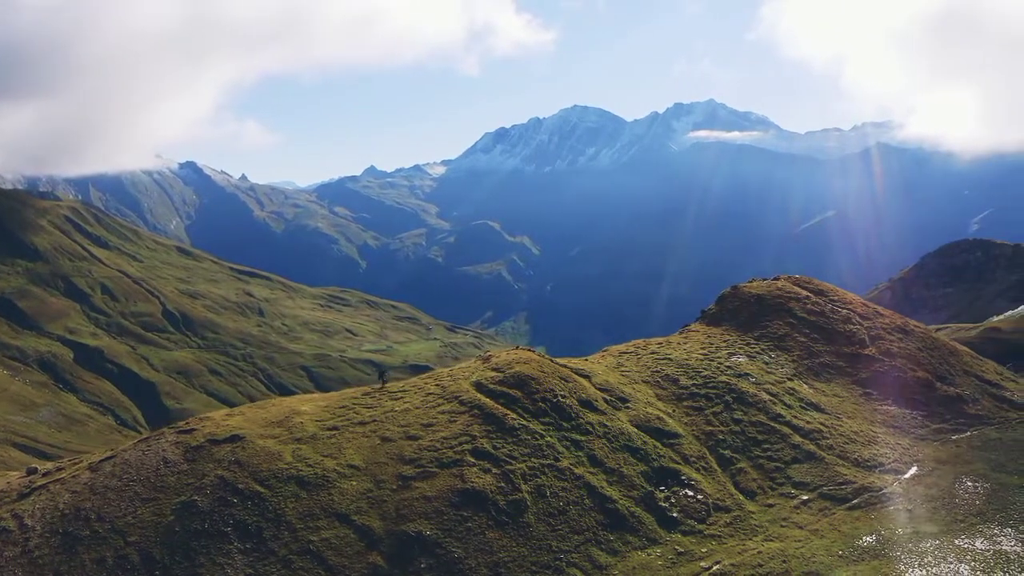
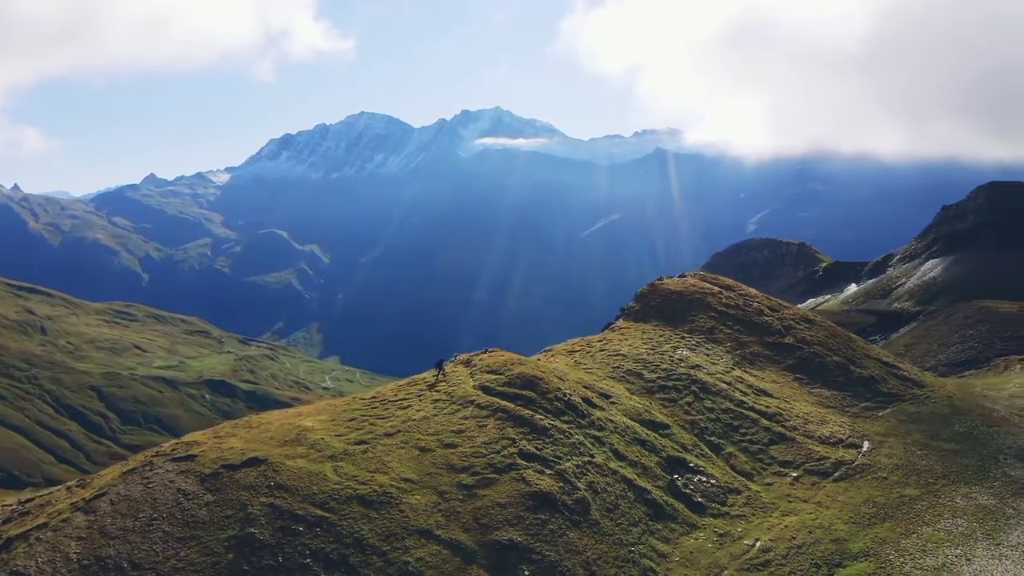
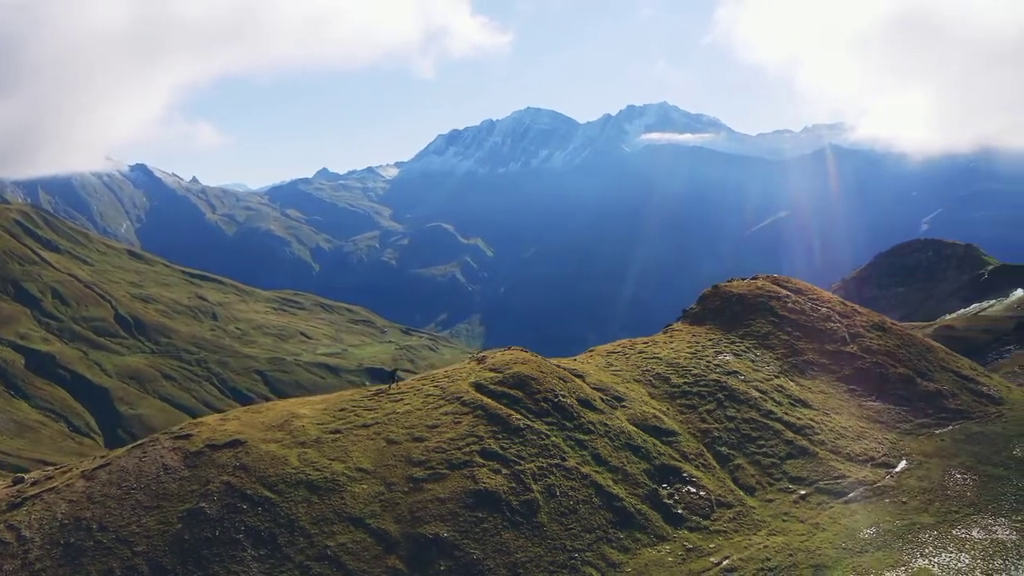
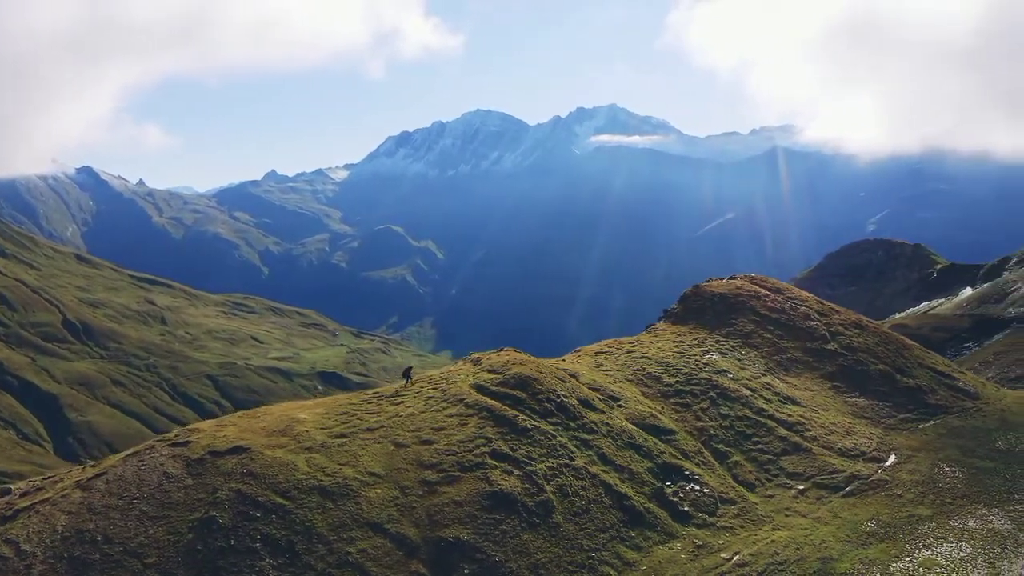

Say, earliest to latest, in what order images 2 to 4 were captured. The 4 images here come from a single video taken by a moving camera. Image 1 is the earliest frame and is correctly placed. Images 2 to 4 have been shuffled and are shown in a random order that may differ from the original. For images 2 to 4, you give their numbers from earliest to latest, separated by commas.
3, 4, 2
